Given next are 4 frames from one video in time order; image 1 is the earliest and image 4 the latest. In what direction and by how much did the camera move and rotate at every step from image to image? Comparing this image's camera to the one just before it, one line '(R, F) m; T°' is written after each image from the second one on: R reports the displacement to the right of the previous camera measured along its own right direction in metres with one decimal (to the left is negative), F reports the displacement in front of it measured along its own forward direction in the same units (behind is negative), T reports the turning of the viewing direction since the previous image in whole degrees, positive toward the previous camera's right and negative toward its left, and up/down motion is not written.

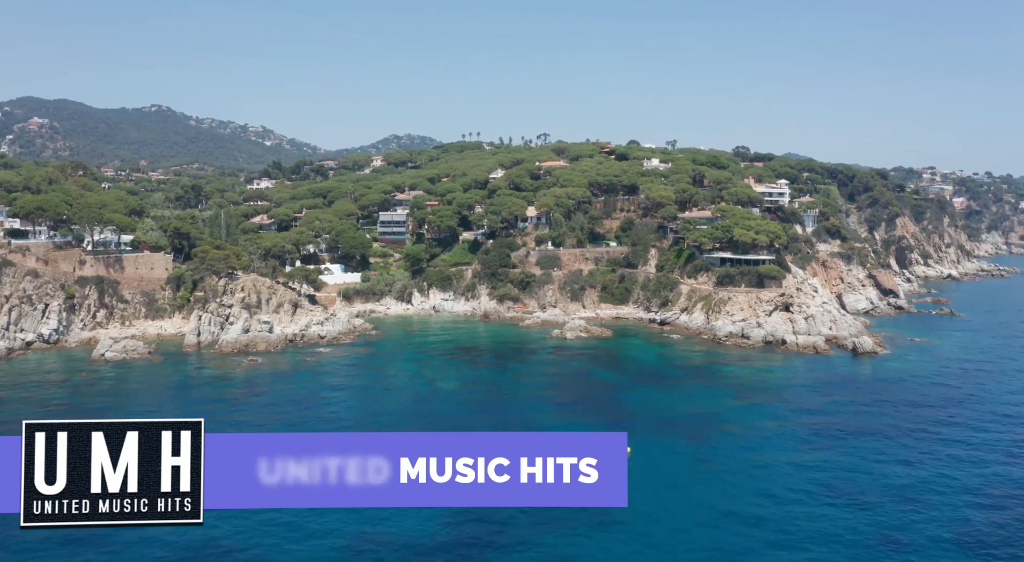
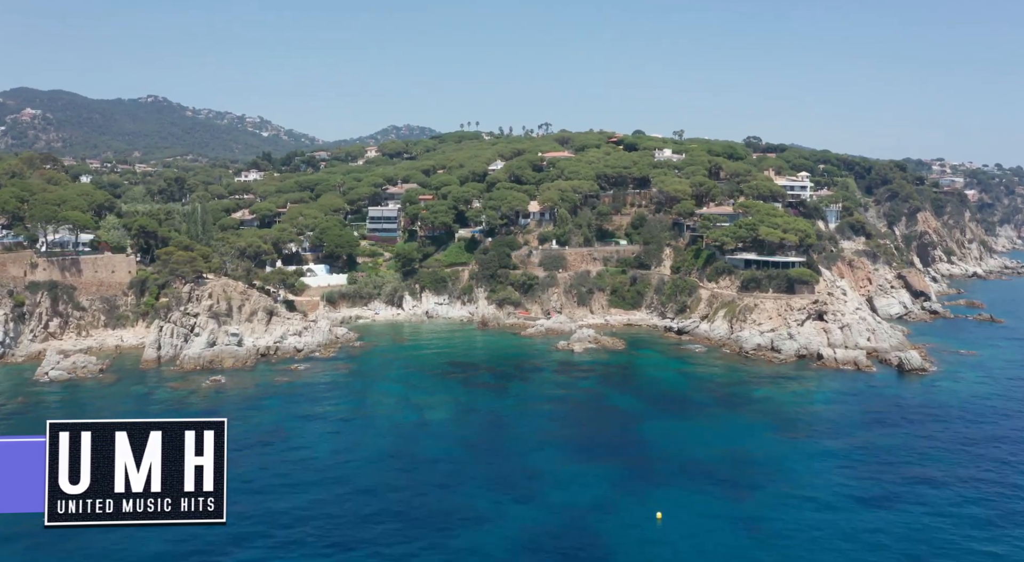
(-0.1, +5.0) m; 0°
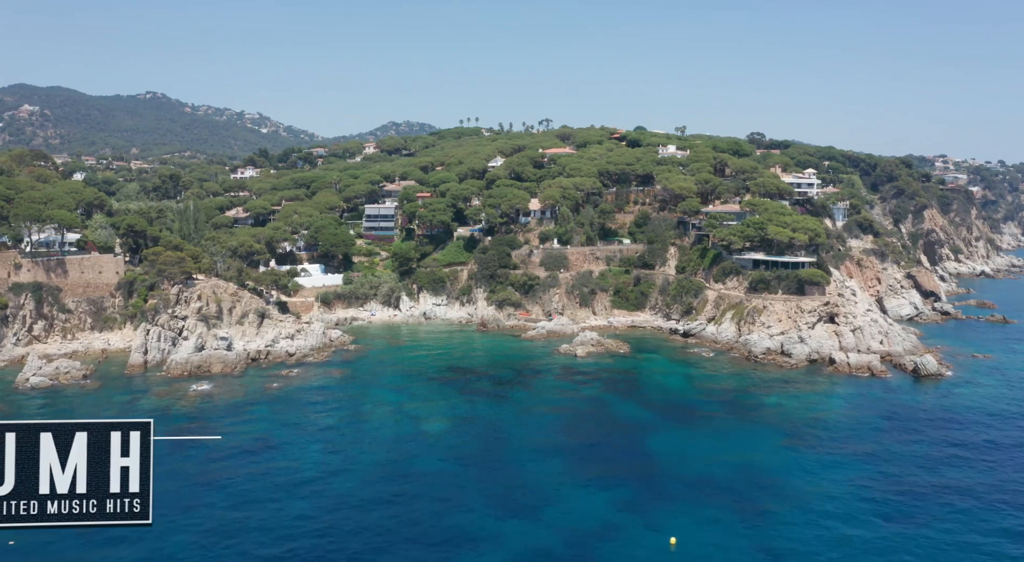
(0.0, +1.5) m; 0°
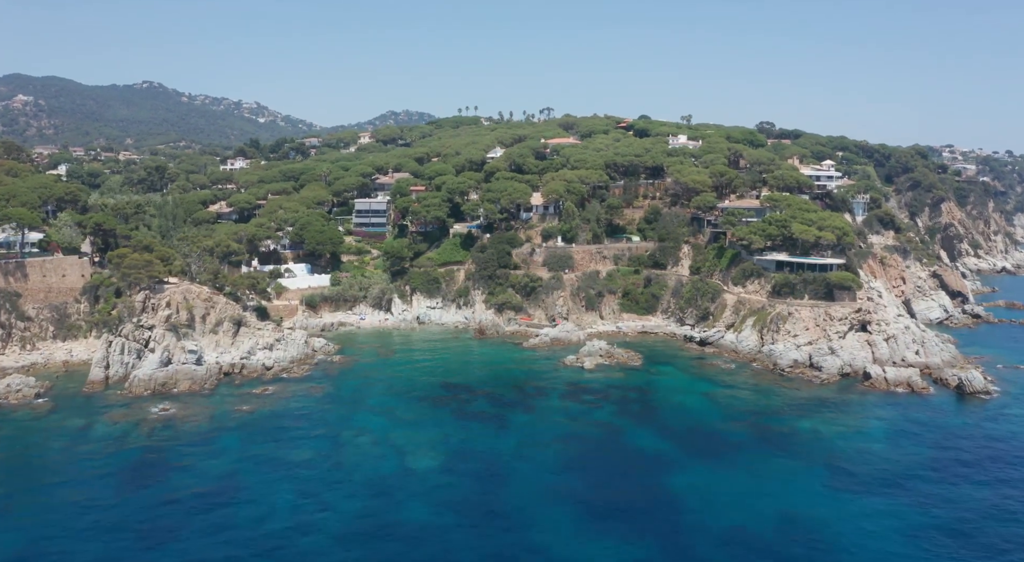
(-0.1, +3.6) m; 0°
